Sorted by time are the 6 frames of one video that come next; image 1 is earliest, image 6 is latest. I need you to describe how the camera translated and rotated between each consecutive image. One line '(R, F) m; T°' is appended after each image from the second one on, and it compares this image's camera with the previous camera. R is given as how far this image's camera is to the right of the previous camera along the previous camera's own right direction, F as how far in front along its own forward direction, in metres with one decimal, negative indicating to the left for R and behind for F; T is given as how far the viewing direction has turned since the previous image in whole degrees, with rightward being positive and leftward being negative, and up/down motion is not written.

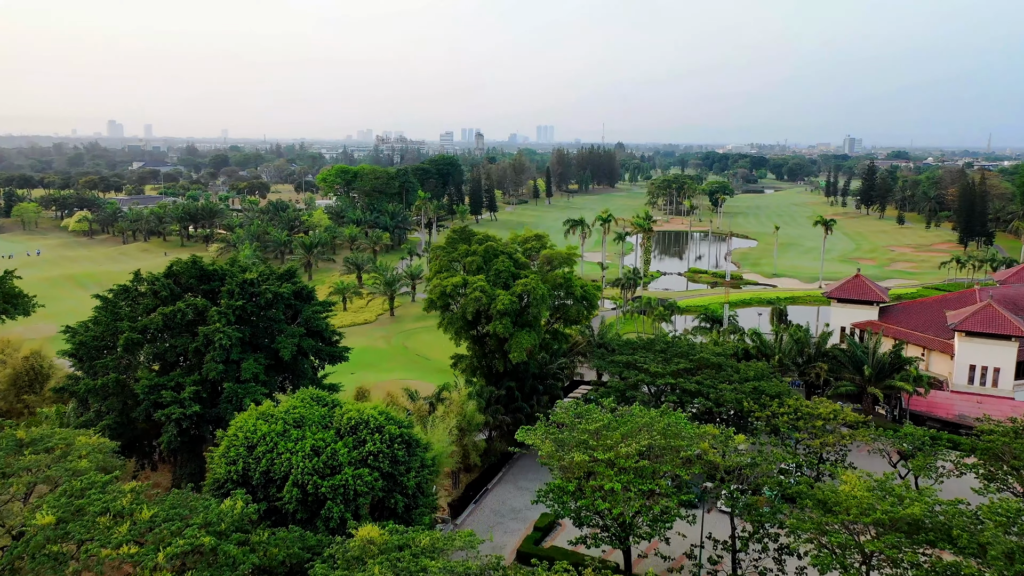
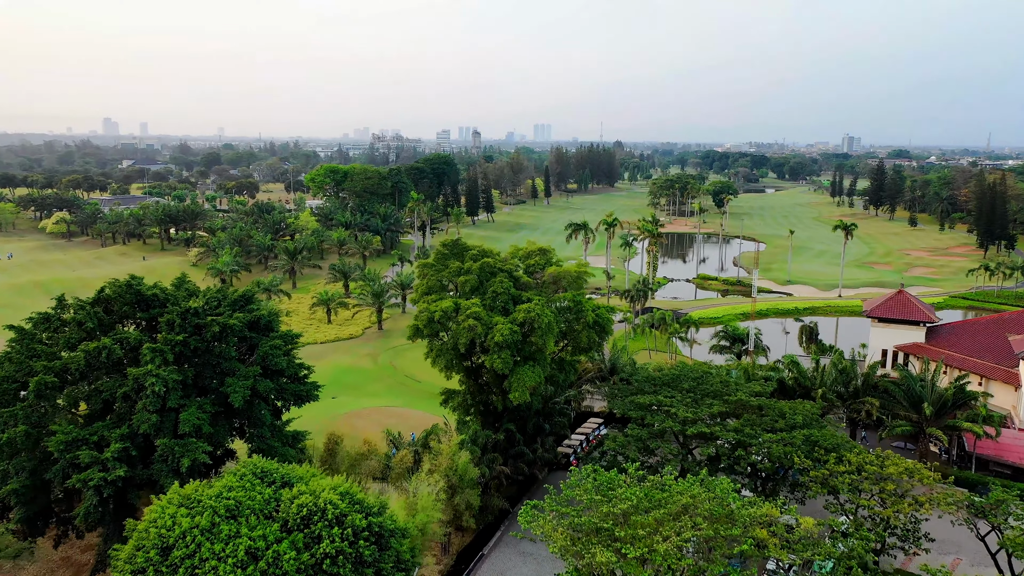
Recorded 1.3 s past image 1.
(-0.1, +4.8) m; 0°
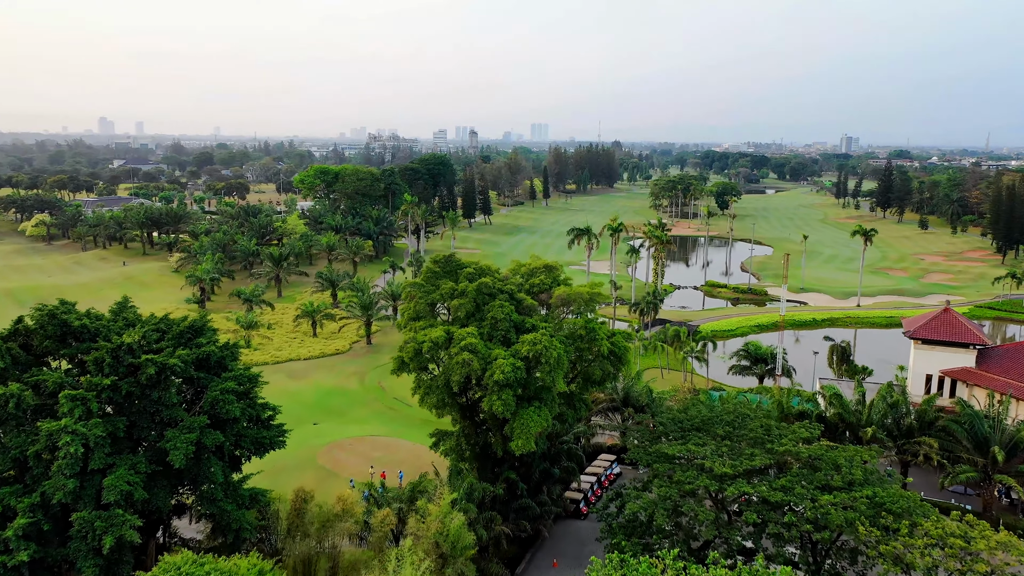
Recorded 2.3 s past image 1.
(-0.2, +4.0) m; 0°
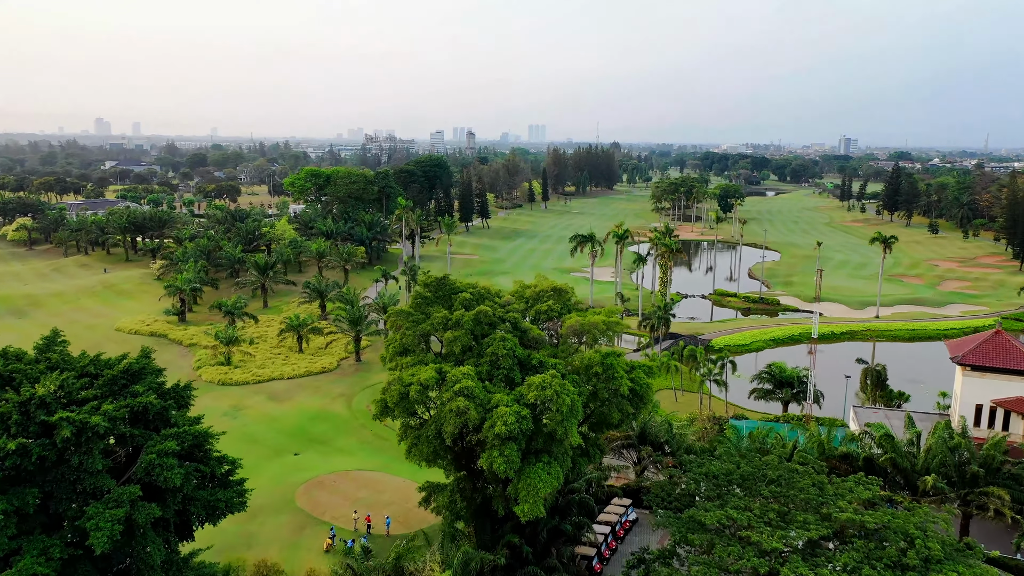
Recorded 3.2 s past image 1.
(-0.2, +3.5) m; 0°
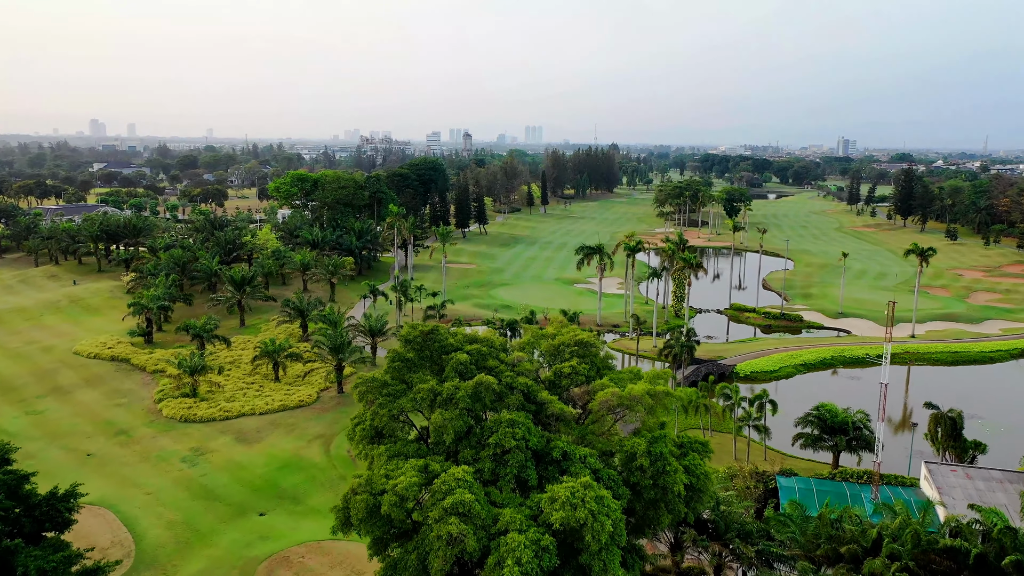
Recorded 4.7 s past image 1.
(-0.4, +5.4) m; 0°
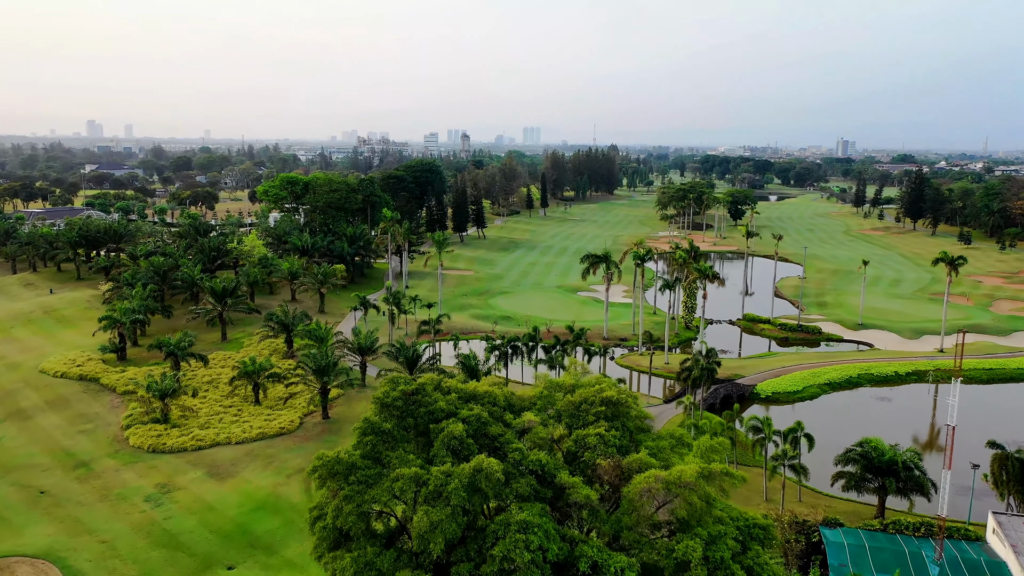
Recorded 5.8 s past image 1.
(-0.2, +3.7) m; 0°
